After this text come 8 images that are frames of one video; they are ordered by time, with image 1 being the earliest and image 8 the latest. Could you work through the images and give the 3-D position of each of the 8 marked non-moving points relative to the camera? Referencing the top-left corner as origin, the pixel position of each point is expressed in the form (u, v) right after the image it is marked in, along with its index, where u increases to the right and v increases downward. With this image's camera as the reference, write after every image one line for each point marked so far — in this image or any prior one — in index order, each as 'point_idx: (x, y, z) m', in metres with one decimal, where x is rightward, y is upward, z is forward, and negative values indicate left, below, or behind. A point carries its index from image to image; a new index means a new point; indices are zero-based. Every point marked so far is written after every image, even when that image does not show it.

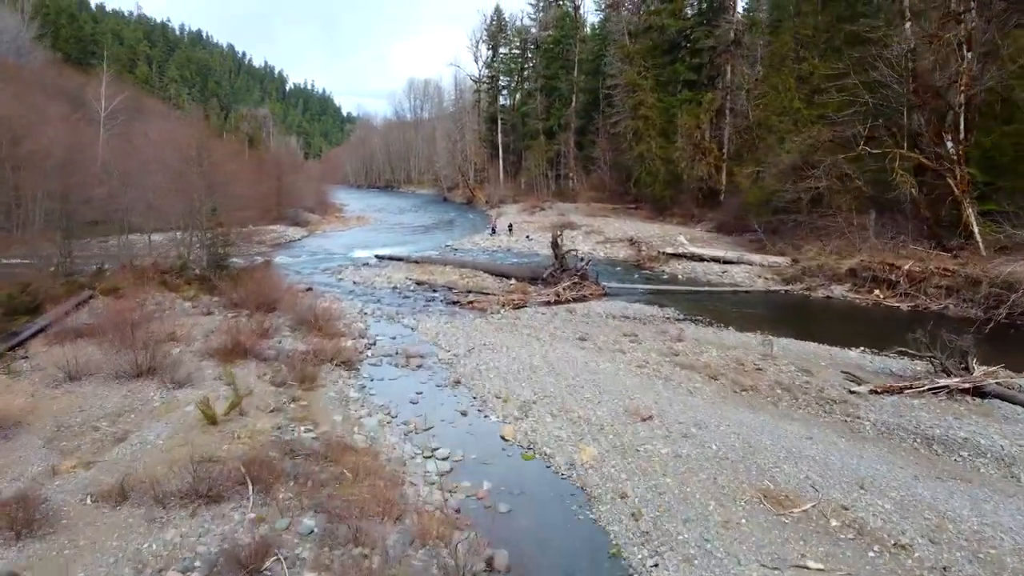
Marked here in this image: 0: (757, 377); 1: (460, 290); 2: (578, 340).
0: (+3.3, -1.2, +11.1) m
1: (-1.2, -0.1, +20.1) m
2: (+1.1, -0.9, +13.7) m
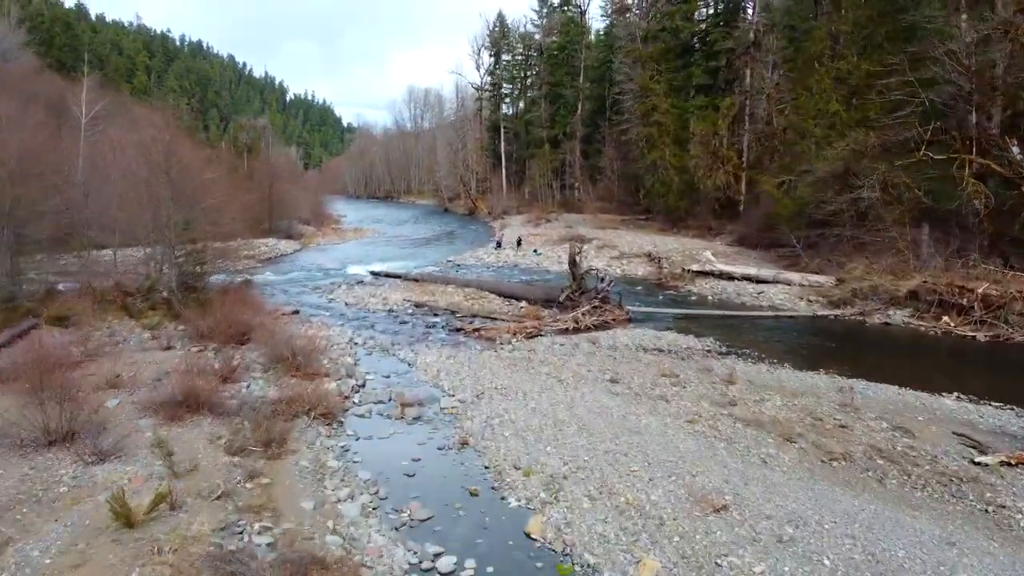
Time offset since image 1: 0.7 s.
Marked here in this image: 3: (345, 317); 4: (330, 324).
0: (+3.5, -1.6, +8.8) m
1: (-1.0, -0.6, +17.8) m
2: (+1.3, -1.3, +11.4) m
3: (-3.8, -0.7, +18.7) m
4: (-3.9, -0.8, +17.6) m
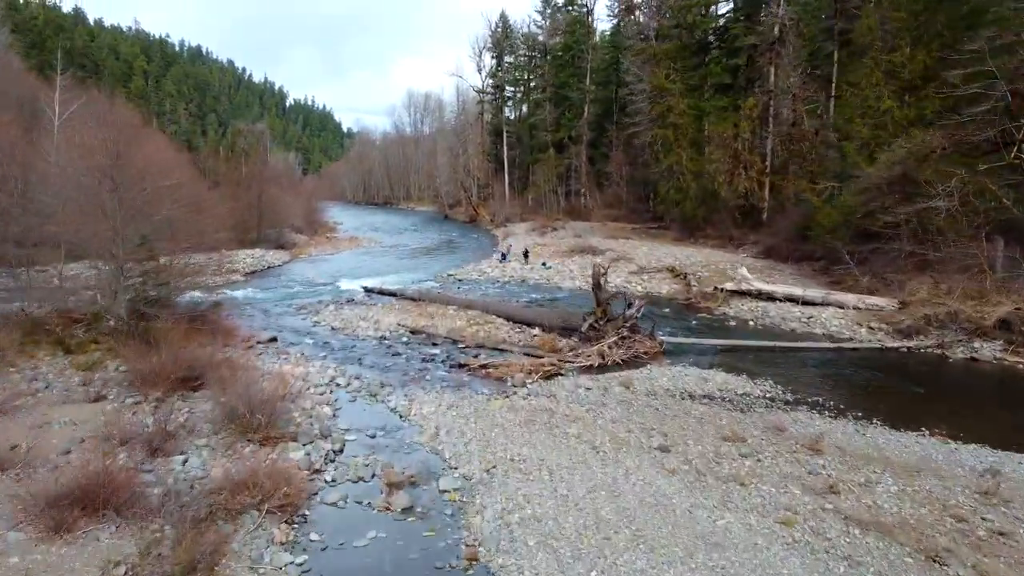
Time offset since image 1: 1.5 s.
0: (+3.7, -2.0, +6.1) m
1: (-0.8, -1.1, +15.2) m
2: (+1.5, -1.7, +8.7) m
3: (-3.6, -1.2, +16.1) m
4: (-3.7, -1.3, +15.0) m
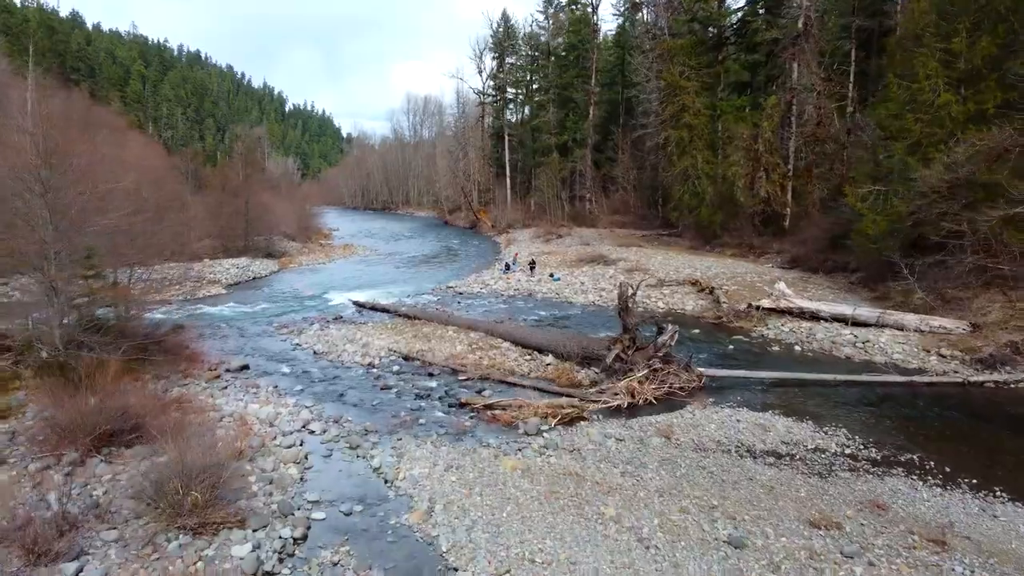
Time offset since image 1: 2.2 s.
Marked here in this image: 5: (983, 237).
0: (+3.9, -2.3, +3.9) m
1: (-0.6, -1.4, +12.9) m
2: (+1.7, -2.0, +6.5) m
3: (-3.5, -1.5, +13.8) m
4: (-3.5, -1.6, +12.7) m
5: (+8.7, +0.9, +15.4) m
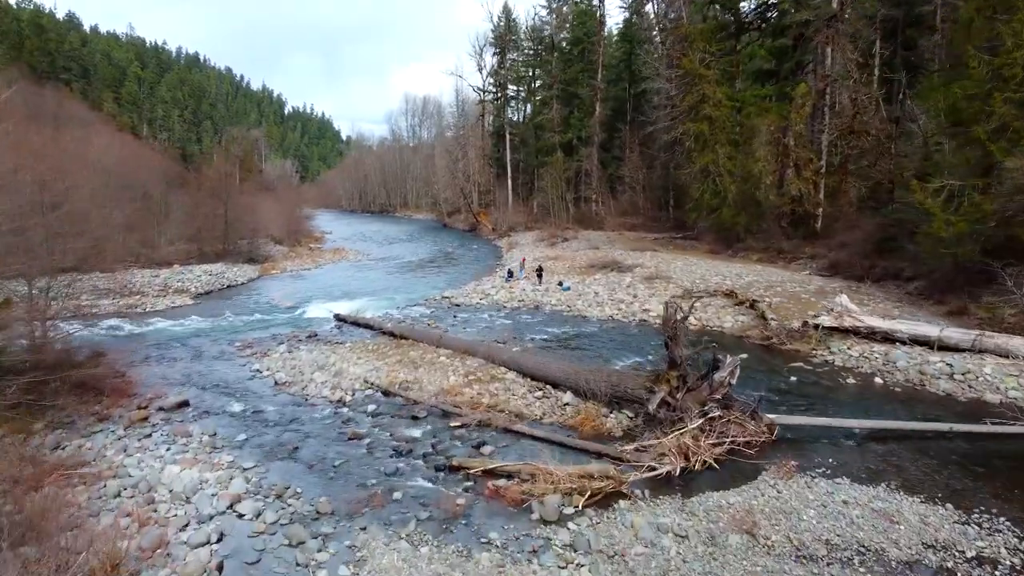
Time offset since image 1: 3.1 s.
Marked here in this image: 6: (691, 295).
0: (+4.0, -2.5, +0.8) m
1: (-0.5, -1.6, +9.9) m
2: (+1.8, -2.2, +3.5) m
3: (-3.4, -1.7, +10.8) m
4: (-3.4, -1.8, +9.7) m
5: (+8.8, +0.7, +12.4) m
6: (+4.1, -0.1, +19.0) m
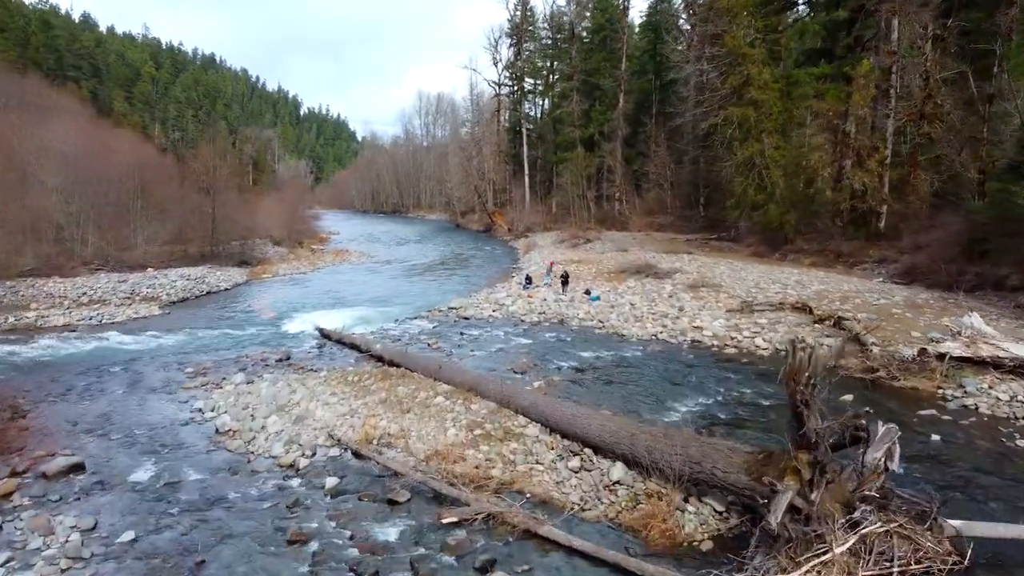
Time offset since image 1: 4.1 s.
0: (+4.0, -2.7, -2.7) m
1: (-0.3, -1.8, +6.4) m
2: (+1.8, -2.4, 0.0) m
3: (-3.2, -1.9, +7.5) m
4: (-3.2, -2.0, +6.4) m
5: (+9.1, +0.5, +8.8) m
6: (+4.5, -0.4, +15.5) m
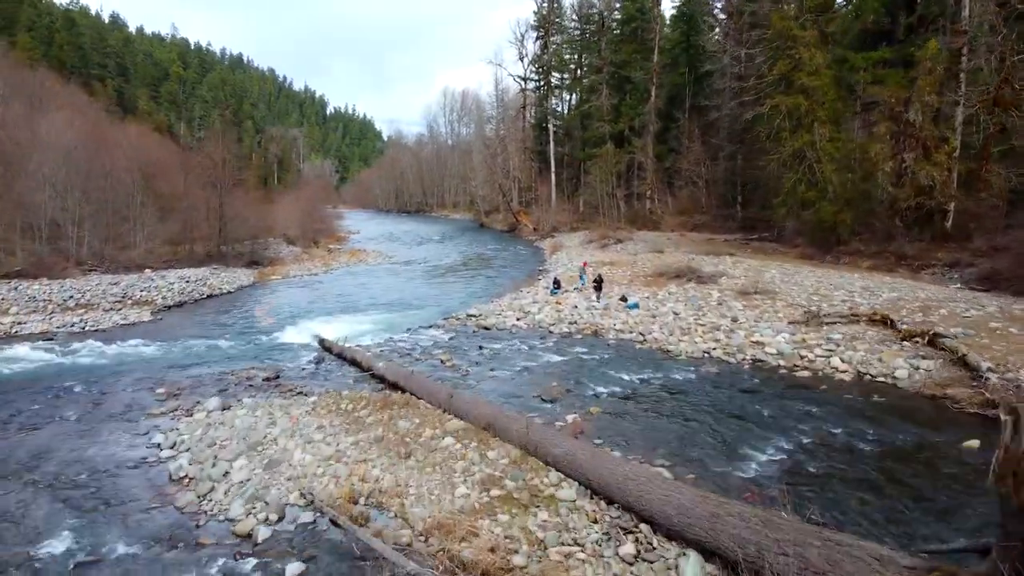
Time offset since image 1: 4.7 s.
0: (+3.9, -2.8, -4.9) m
1: (-0.2, -1.9, +4.4) m
2: (+1.8, -2.5, -2.2) m
3: (-3.0, -2.0, +5.5) m
4: (-3.1, -2.1, +4.4) m
5: (+9.3, +0.3, +6.4) m
6: (+4.9, -0.5, +13.2) m
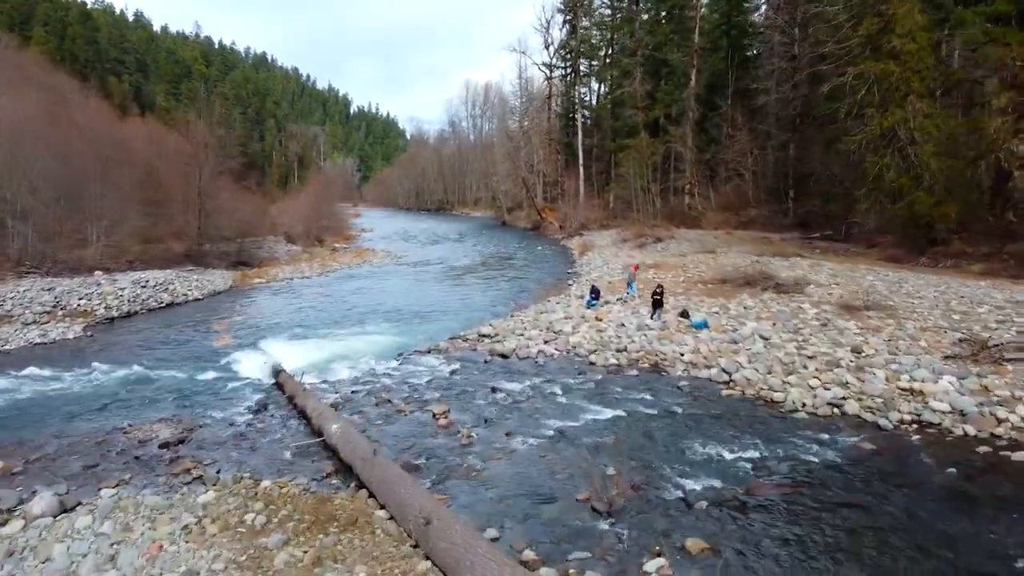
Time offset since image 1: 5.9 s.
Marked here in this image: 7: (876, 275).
0: (+3.7, -3.0, -9.1) m
1: (-0.2, -2.1, +0.2) m
2: (+1.6, -2.7, -6.3) m
3: (-2.9, -2.2, +1.4) m
4: (-3.0, -2.3, +0.3) m
5: (+9.4, +0.1, +2.0) m
6: (+5.2, -0.7, +8.9) m
7: (+7.1, +0.3, +16.2) m
